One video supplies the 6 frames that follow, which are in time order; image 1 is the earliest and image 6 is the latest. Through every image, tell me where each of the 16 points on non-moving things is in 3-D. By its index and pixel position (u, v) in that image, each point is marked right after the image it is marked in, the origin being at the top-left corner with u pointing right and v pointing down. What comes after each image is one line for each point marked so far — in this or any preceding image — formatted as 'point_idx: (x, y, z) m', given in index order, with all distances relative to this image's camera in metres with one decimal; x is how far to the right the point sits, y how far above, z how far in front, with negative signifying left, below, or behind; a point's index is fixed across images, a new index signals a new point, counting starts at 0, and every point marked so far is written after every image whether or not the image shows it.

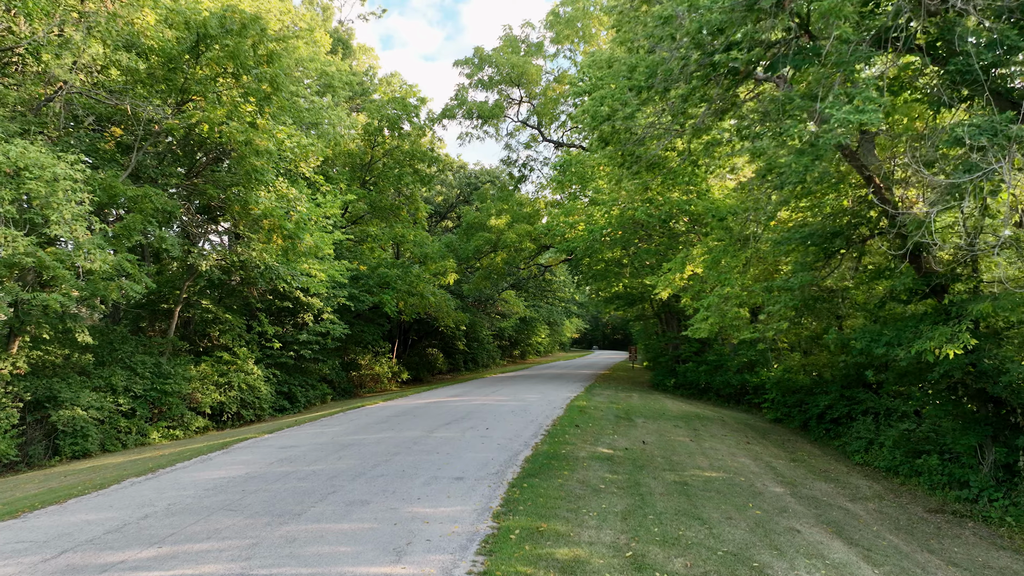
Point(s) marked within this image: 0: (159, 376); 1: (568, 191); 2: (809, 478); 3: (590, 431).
0: (-6.2, -1.6, +13.2) m
1: (+1.4, +2.4, +18.5) m
2: (+3.3, -2.1, +8.2) m
3: (+1.0, -1.8, +9.6) m
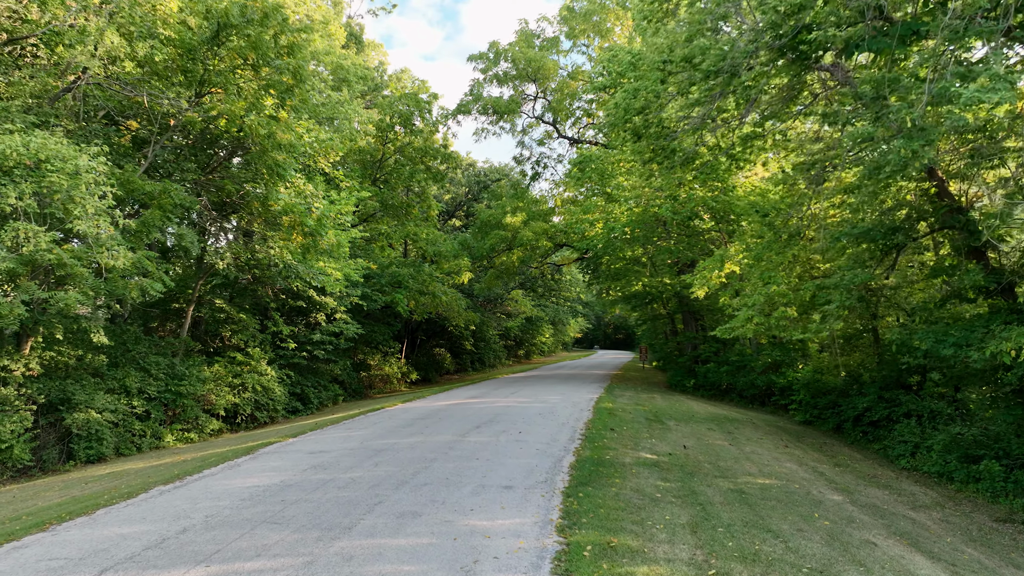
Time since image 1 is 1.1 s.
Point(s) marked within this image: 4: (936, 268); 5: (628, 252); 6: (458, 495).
0: (-5.8, -1.5, +12.9) m
1: (+1.8, +2.4, +18.2) m
2: (+3.7, -2.1, +7.9) m
3: (+1.4, -1.8, +9.2) m
4: (+4.3, +0.2, +7.5) m
5: (+2.8, +0.8, +17.5) m
6: (-0.4, -1.6, +5.8) m
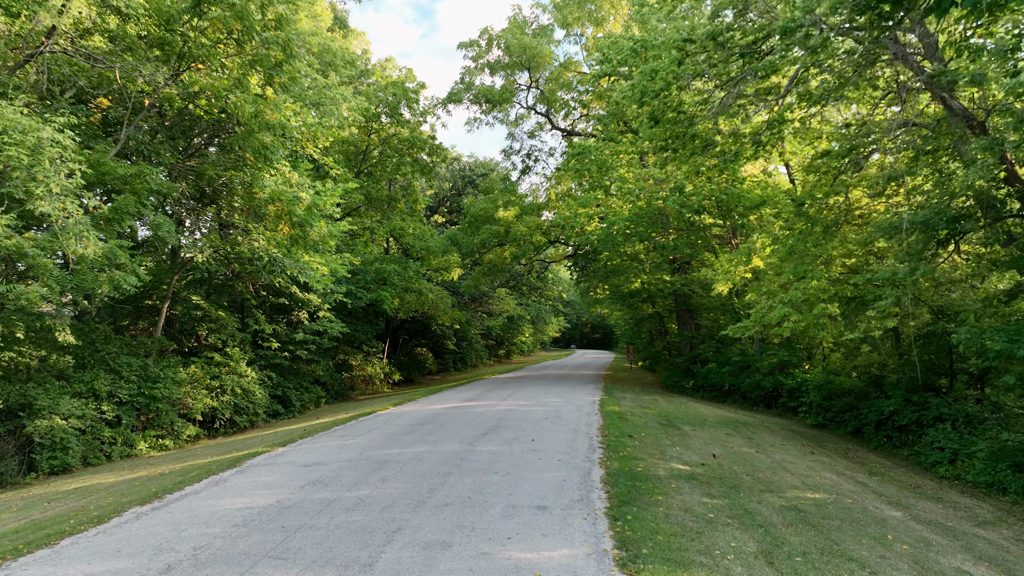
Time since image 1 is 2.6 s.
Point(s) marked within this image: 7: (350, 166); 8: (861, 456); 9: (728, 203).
0: (-5.8, -1.5, +11.9) m
1: (+1.6, +2.5, +17.5) m
2: (+3.8, -2.0, +7.3) m
3: (+1.6, -1.8, +8.5) m
4: (+4.5, +0.3, +6.9) m
5: (+2.6, +0.9, +16.8) m
6: (-0.2, -1.5, +5.0) m
7: (-4.3, +3.2, +19.8) m
8: (+4.6, -2.2, +9.8) m
9: (+3.9, +1.6, +13.7) m
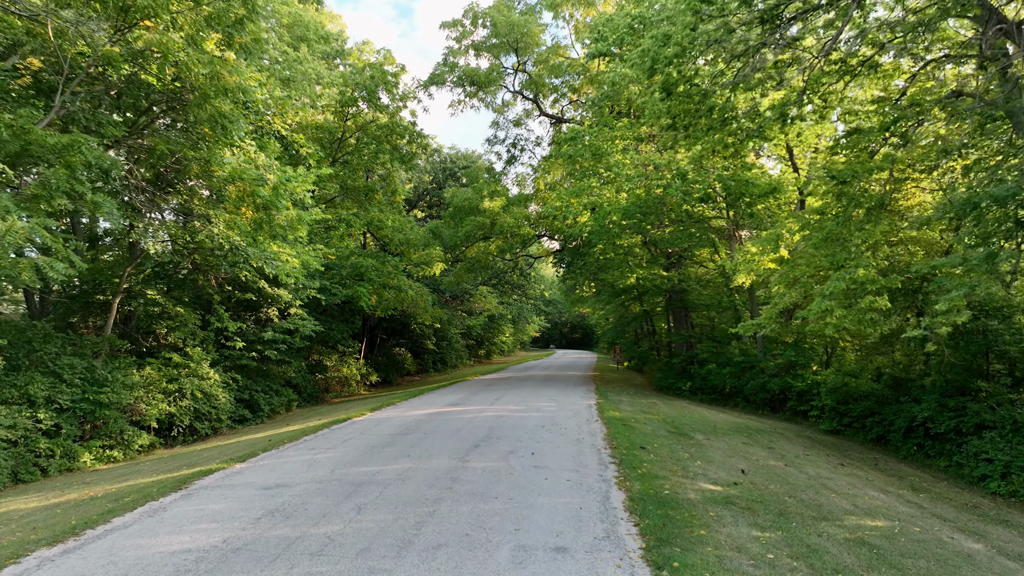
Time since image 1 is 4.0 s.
0: (-5.9, -1.4, +10.6) m
1: (+1.3, +2.6, +16.4) m
2: (+3.8, -1.9, +6.3) m
3: (+1.5, -1.7, +7.4) m
4: (+4.5, +0.3, +5.9) m
5: (+2.3, +1.0, +15.8) m
6: (-0.1, -1.4, +3.9) m
7: (-4.6, +3.3, +18.6) m
8: (+4.5, -2.1, +8.8) m
9: (+3.8, +1.6, +12.7) m
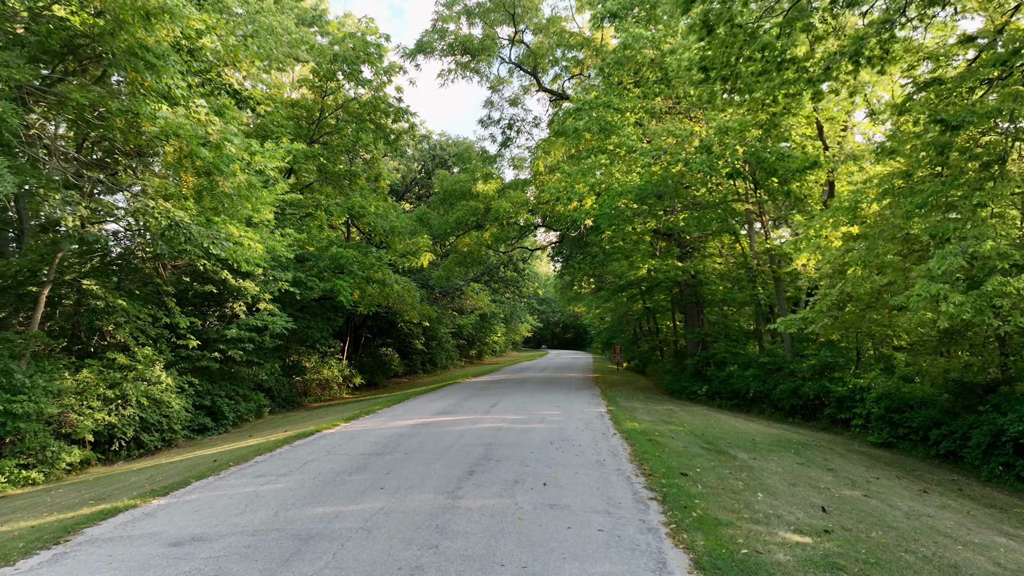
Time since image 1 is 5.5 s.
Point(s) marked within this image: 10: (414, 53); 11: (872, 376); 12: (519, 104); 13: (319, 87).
0: (-5.9, -1.2, +8.8) m
1: (+1.3, +2.7, +14.7) m
2: (+3.9, -1.8, +4.6) m
3: (+1.6, -1.5, +5.7) m
4: (+4.5, +0.5, +4.2) m
5: (+2.3, +1.1, +14.1) m
6: (0.0, -1.3, +2.1) m
7: (-4.7, +3.5, +16.8) m
8: (+4.5, -2.0, +7.2) m
9: (+3.7, +1.8, +11.0) m
10: (-2.0, +4.7, +15.0) m
11: (+5.2, -1.3, +10.8) m
12: (+0.2, +4.5, +18.2) m
13: (-4.3, +4.5, +16.7) m
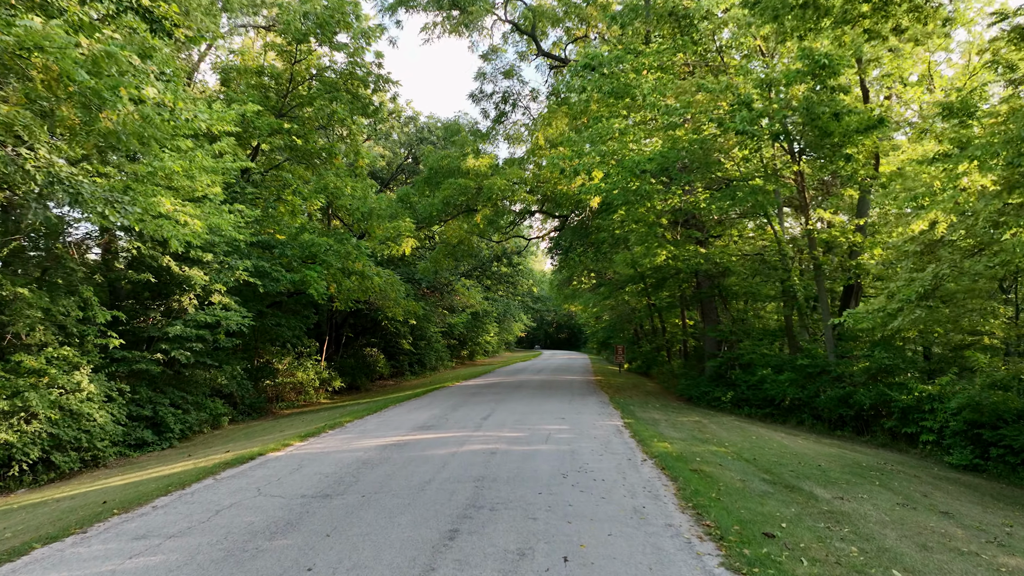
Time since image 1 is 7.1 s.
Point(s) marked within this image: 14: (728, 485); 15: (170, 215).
0: (-6.0, -1.0, +6.8) m
1: (+1.2, +2.9, +12.7) m
2: (+3.9, -1.6, +2.6) m
3: (+1.6, -1.4, +3.8) m
4: (+4.6, +0.6, +2.3) m
5: (+2.2, +1.3, +12.1) m
6: (0.0, -1.1, +0.1) m
7: (-4.8, +3.6, +14.7) m
8: (+4.5, -1.8, +5.2) m
9: (+3.7, +1.9, +9.0) m
10: (-2.0, +4.8, +13.0) m
11: (+5.1, -1.1, +8.9) m
12: (+0.1, +4.6, +16.2) m
13: (-4.4, +4.7, +14.6) m
14: (+1.6, -1.4, +5.5) m
15: (-3.8, +0.8, +8.3) m
